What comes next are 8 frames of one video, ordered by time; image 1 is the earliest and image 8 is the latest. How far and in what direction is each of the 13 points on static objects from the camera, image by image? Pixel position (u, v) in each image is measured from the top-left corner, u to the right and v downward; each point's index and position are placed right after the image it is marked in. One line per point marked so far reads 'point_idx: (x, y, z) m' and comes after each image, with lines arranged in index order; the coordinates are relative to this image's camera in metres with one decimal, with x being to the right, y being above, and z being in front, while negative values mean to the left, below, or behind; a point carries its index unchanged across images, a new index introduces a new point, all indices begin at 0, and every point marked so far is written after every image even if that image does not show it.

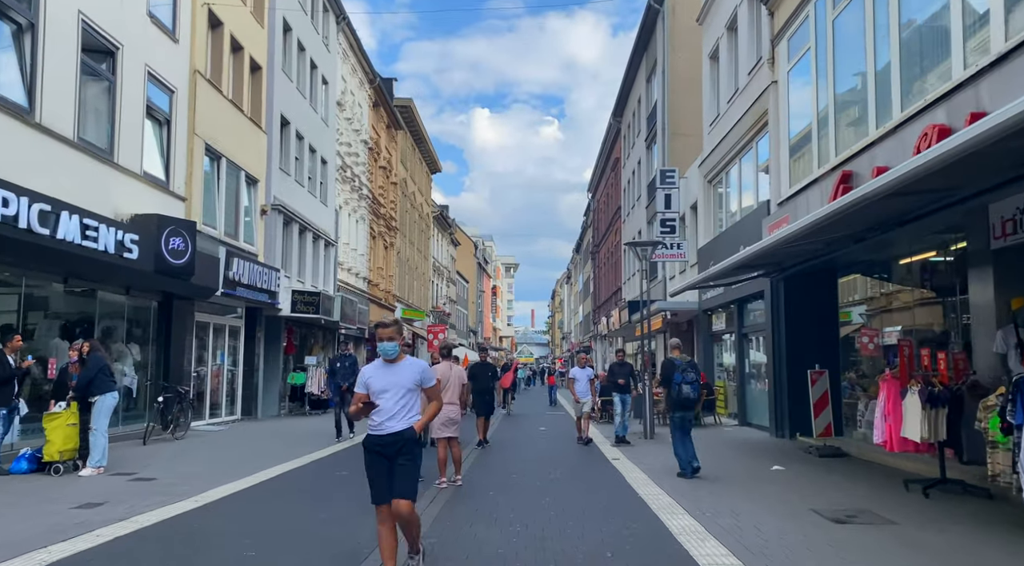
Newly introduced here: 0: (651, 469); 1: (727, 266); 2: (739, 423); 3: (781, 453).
0: (+2.0, -2.7, +11.7) m
1: (+3.7, +0.3, +14.2) m
2: (+5.3, -3.3, +19.1) m
3: (+4.4, -2.7, +13.1) m
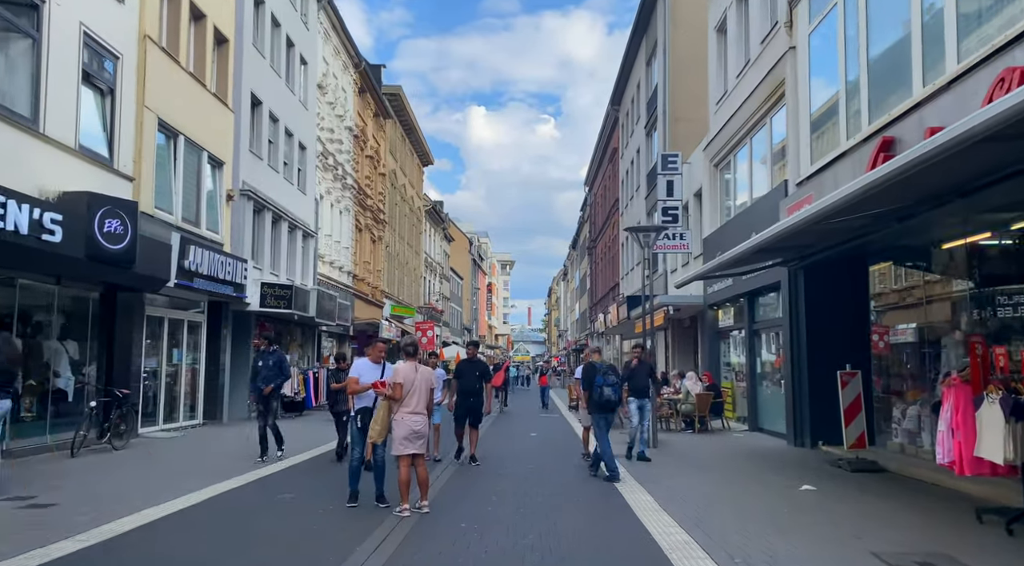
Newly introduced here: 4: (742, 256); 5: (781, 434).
0: (+1.8, -2.5, +9.9) m
1: (+3.5, +0.5, +12.4) m
2: (+5.1, -3.1, +17.4) m
3: (+4.1, -2.6, +11.4) m
4: (+3.6, +0.4, +13.0) m
5: (+5.1, -2.8, +15.3) m
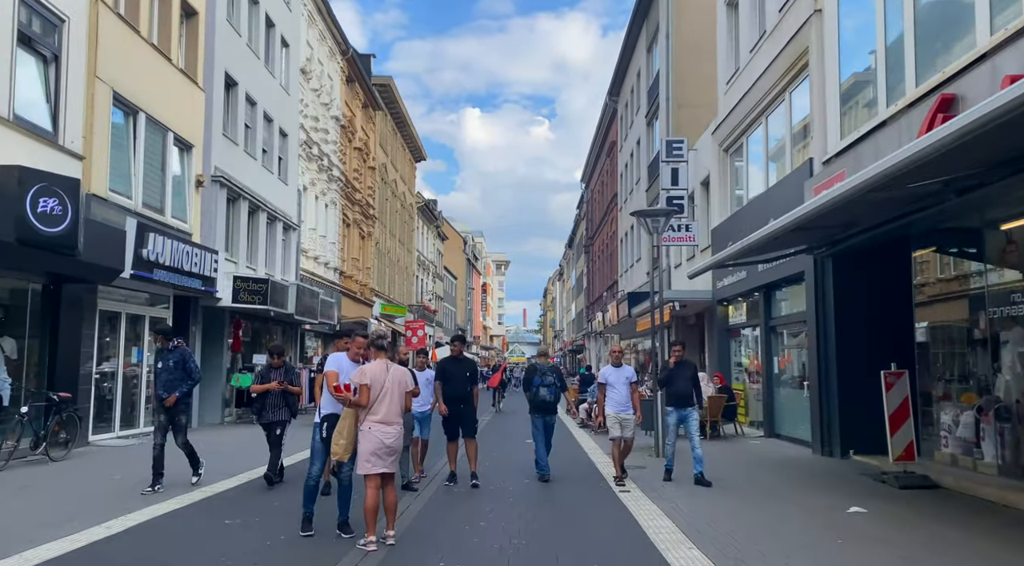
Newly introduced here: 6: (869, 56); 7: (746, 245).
0: (+1.7, -2.4, +8.5) m
1: (+3.4, +0.6, +11.0) m
2: (+4.9, -3.0, +15.9) m
3: (+4.0, -2.4, +9.9) m
4: (+3.5, +0.5, +11.5) m
5: (+5.0, -2.7, +13.8) m
6: (+4.9, +3.1, +11.1) m
7: (+3.3, +0.5, +11.3) m
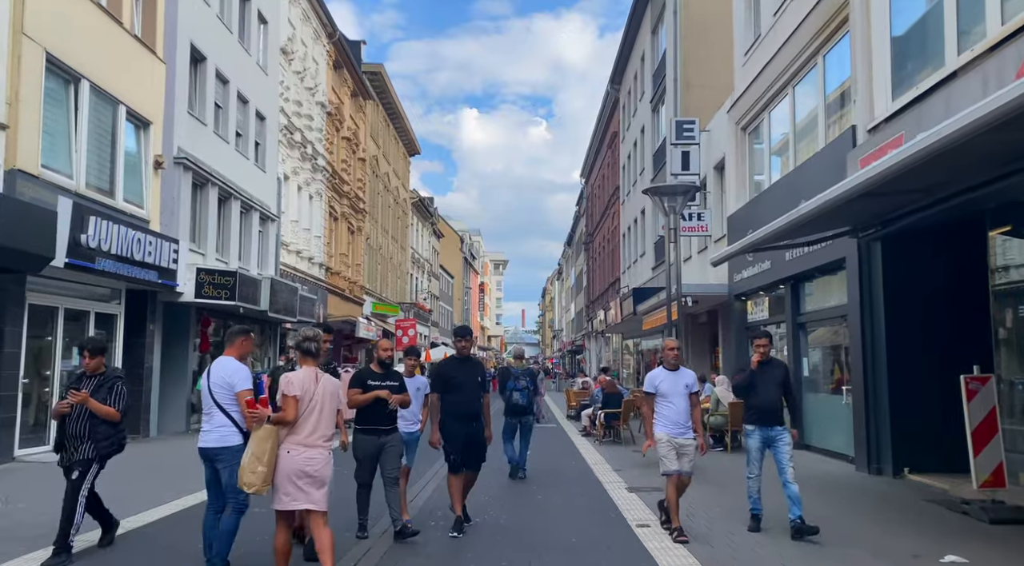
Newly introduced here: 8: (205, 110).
0: (+1.6, -2.2, +6.6) m
1: (+3.3, +0.8, +9.1) m
2: (+4.9, -2.8, +14.1) m
3: (+4.0, -2.3, +8.1) m
4: (+3.4, +0.7, +9.7) m
5: (+4.9, -2.5, +12.0) m
6: (+4.8, +3.3, +9.2) m
7: (+3.2, +0.7, +9.5) m
8: (-7.1, +4.0, +18.9) m
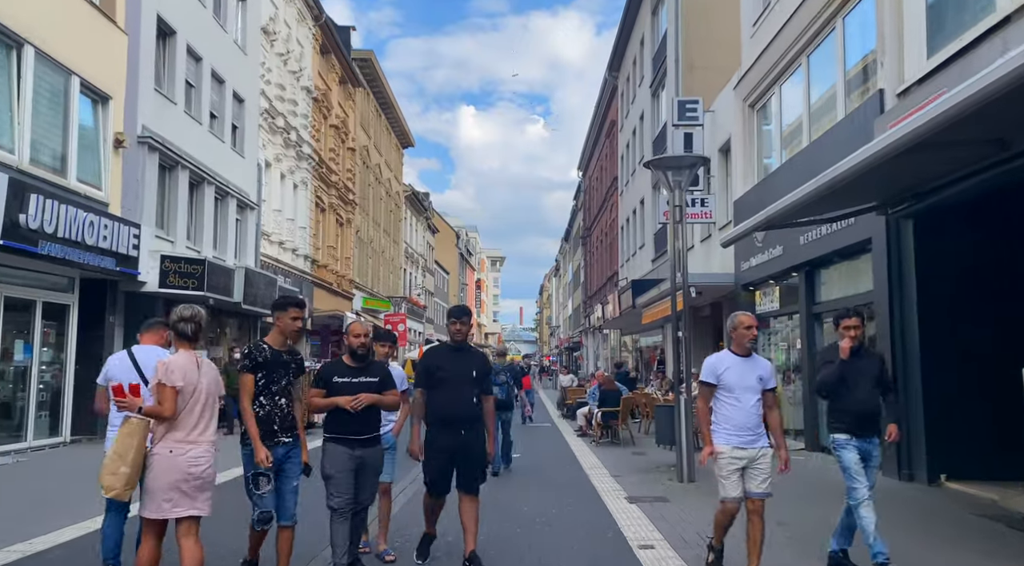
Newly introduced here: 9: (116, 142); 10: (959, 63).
0: (+1.4, -2.0, +5.4) m
1: (+3.1, +1.0, +7.9) m
2: (+4.7, -2.6, +12.9) m
3: (+3.8, -2.1, +6.9) m
4: (+3.2, +0.9, +8.5) m
5: (+4.7, -2.3, +10.8) m
6: (+4.6, +3.5, +8.0) m
7: (+3.0, +0.9, +8.3) m
8: (-7.3, +4.2, +17.6) m
9: (-7.2, +2.6, +14.8) m
10: (+4.5, +2.2, +8.2) m
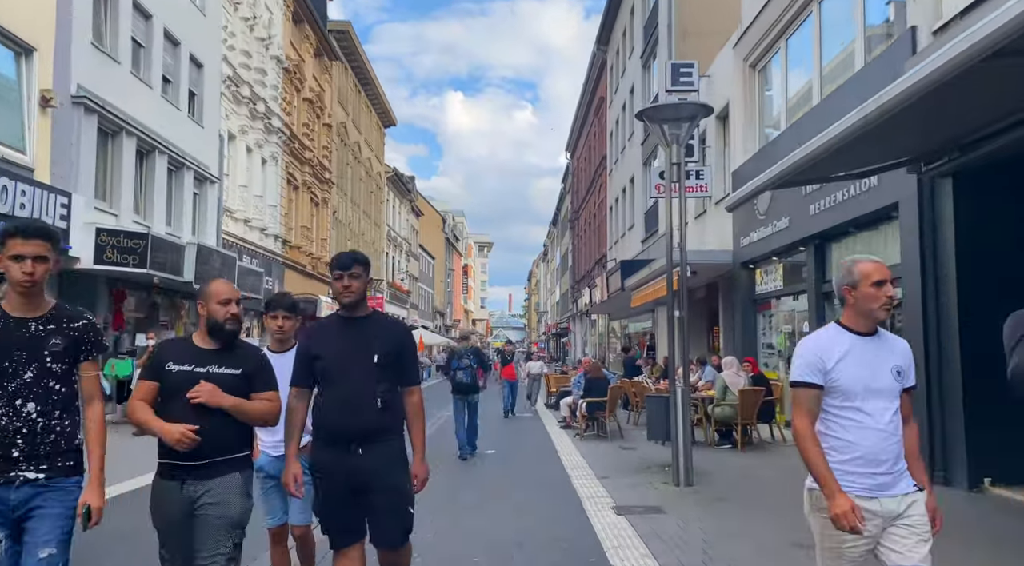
0: (+1.2, -1.8, +4.0) m
1: (+2.8, +1.3, +6.5) m
2: (+4.3, -2.3, +11.5) m
3: (+3.5, -1.8, +5.5) m
4: (+2.9, +1.2, +7.1) m
5: (+4.4, -2.0, +9.4) m
6: (+4.3, +3.7, +6.6) m
7: (+2.7, +1.2, +6.8) m
8: (-7.8, +4.7, +16.0) m
9: (-7.6, +3.0, +13.2) m
10: (+4.2, +2.5, +6.8) m
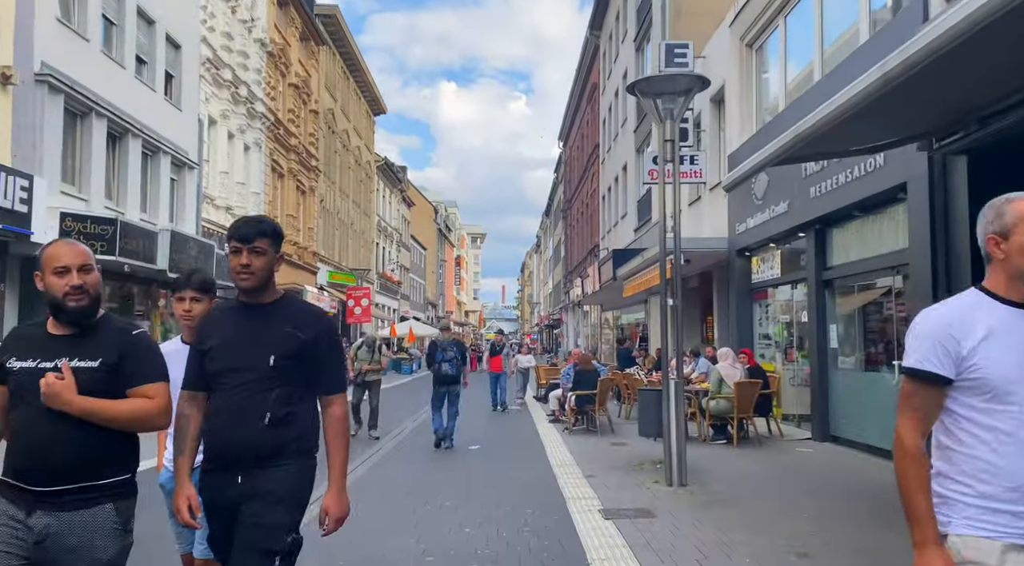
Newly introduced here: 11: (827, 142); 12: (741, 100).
0: (+1.0, -1.7, +3.4) m
1: (+2.7, +1.4, +5.9) m
2: (+4.1, -2.1, +11.0) m
3: (+3.3, -1.7, +5.0) m
4: (+2.8, +1.3, +6.5) m
5: (+4.2, -1.9, +8.9) m
6: (+4.1, +3.9, +6.0) m
7: (+2.5, +1.3, +6.3) m
8: (-8.0, +4.9, +15.3) m
9: (-7.8, +3.2, +12.5) m
10: (+4.1, +2.6, +6.2) m
11: (+2.8, +1.2, +7.0) m
12: (+4.1, +3.3, +14.6) m
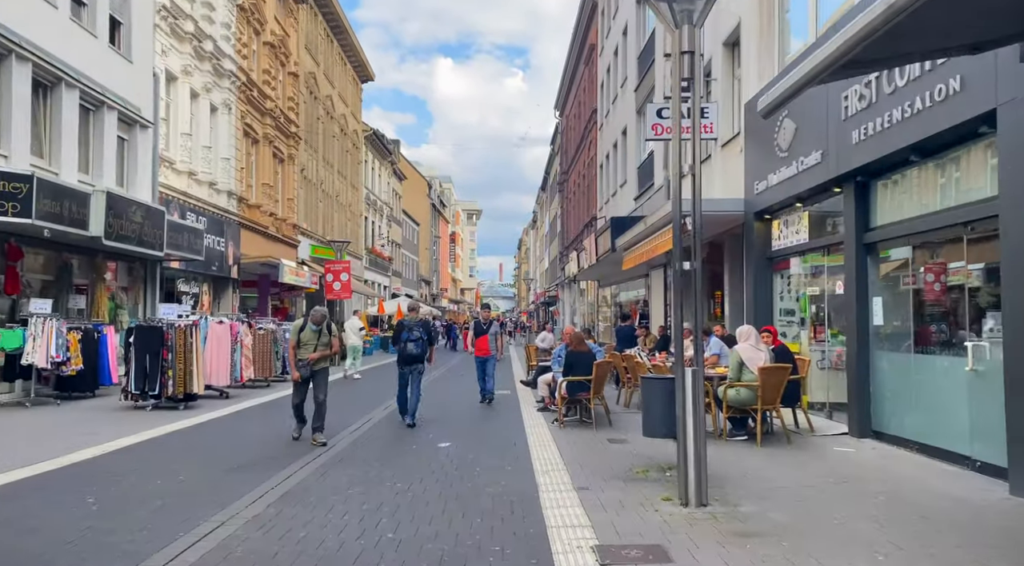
0: (+0.8, -1.5, +1.6) m
1: (+2.4, +1.6, +4.0) m
2: (+3.8, -1.7, +9.1) m
3: (+3.1, -1.4, +3.2) m
4: (+2.5, +1.6, +4.6) m
5: (+3.9, -1.5, +7.1) m
6: (+3.9, +4.1, +4.0) m
7: (+2.3, +1.6, +4.3) m
8: (-8.3, +5.4, +13.3) m
9: (-8.1, +3.6, +10.5) m
10: (+3.8, +2.9, +4.3) m
11: (+2.6, +1.5, +5.1) m
12: (+3.9, +3.8, +12.7) m
